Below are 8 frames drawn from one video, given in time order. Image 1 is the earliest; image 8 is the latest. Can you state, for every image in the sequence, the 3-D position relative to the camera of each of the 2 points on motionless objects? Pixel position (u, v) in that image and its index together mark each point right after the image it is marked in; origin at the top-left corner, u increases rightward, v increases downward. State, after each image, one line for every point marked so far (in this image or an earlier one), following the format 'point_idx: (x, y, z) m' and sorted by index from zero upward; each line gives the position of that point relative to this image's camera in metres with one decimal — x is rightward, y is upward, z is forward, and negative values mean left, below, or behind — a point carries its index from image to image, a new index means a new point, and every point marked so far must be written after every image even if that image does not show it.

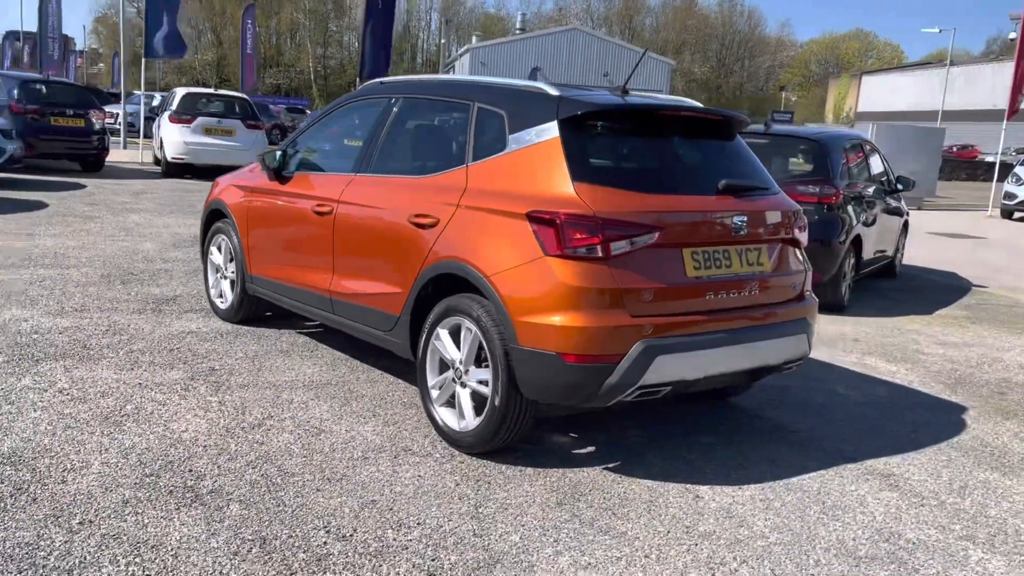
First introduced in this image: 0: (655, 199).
0: (+0.6, +0.4, +3.7) m
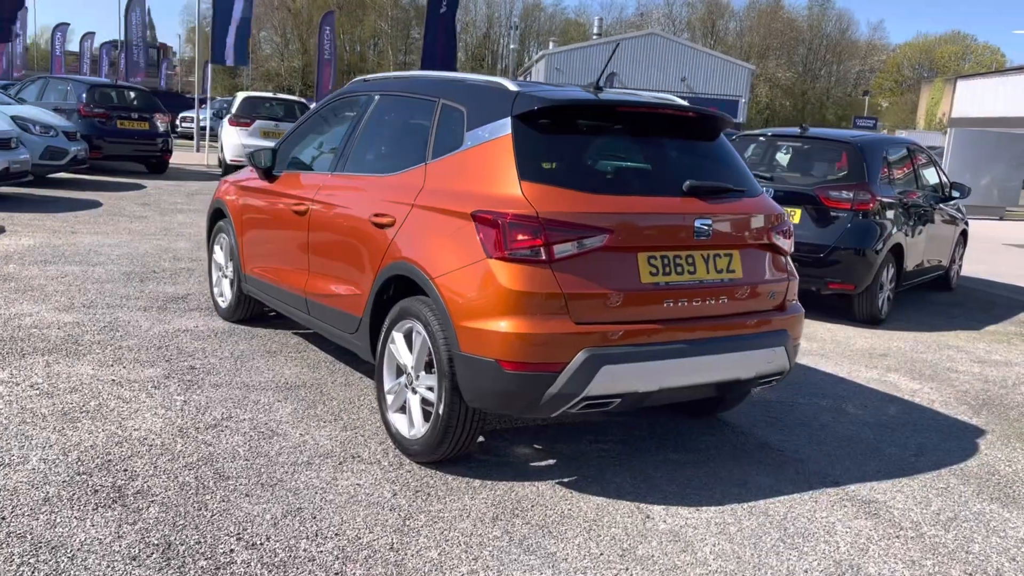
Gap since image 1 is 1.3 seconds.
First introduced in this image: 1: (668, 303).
0: (+0.4, +0.4, +3.5) m
1: (+0.6, -0.1, +3.6) m
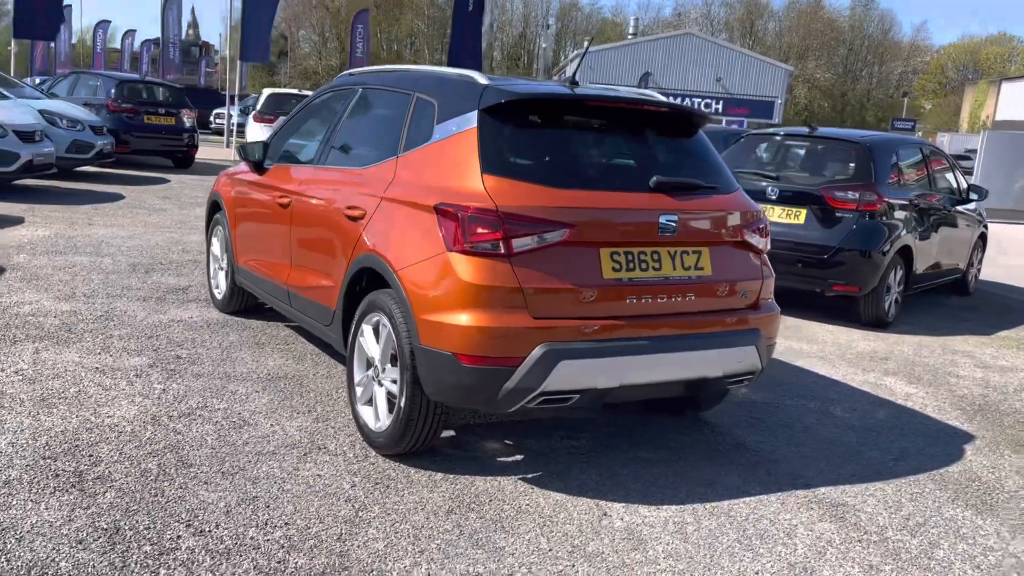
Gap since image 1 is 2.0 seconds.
0: (+0.2, +0.4, +3.5) m
1: (+0.5, 0.0, +3.5) m
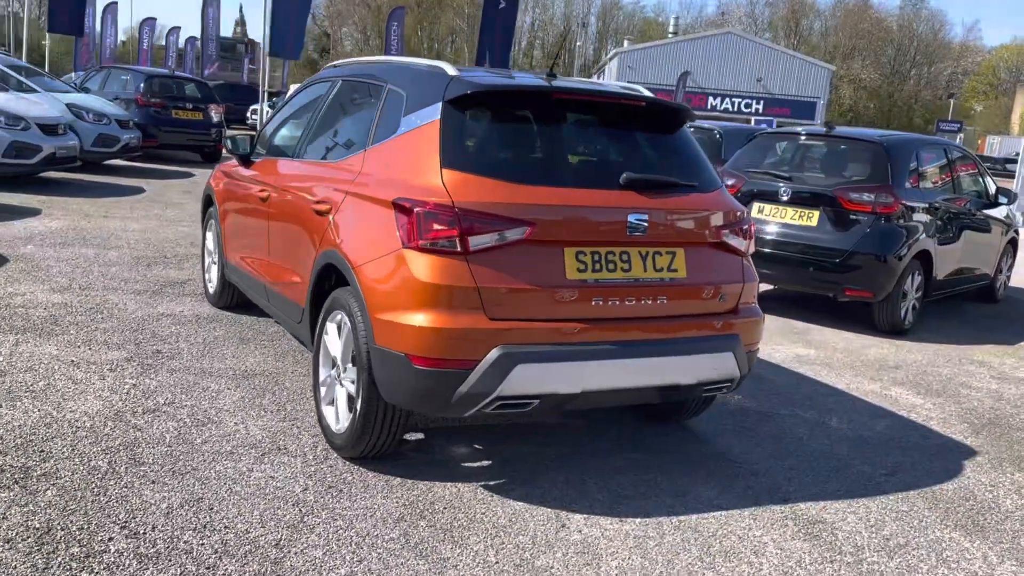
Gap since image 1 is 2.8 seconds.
0: (+0.1, +0.4, +3.3) m
1: (+0.3, -0.1, +3.4) m
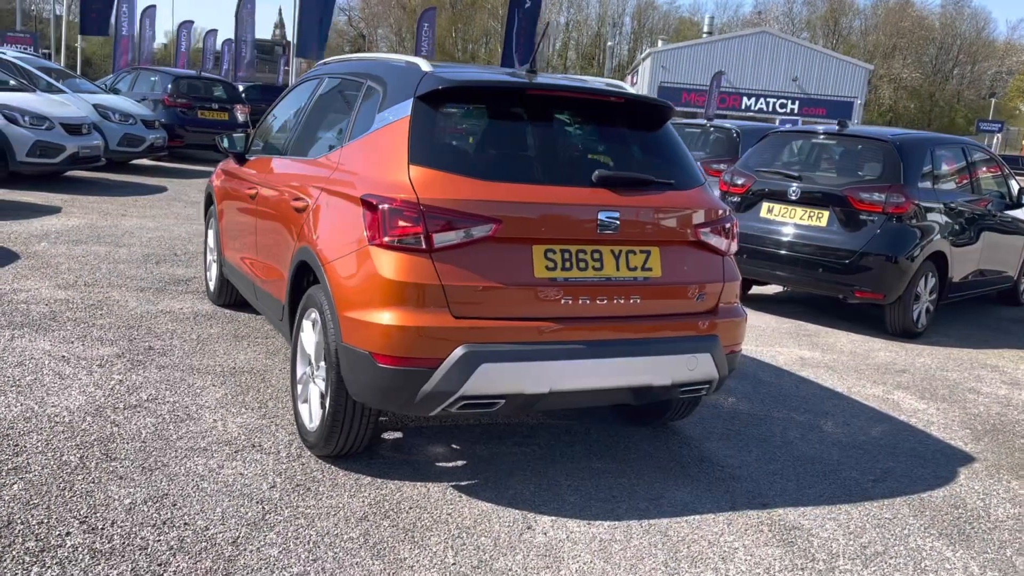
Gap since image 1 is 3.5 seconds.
0: (0.0, +0.4, +3.3) m
1: (+0.2, 0.0, +3.3) m
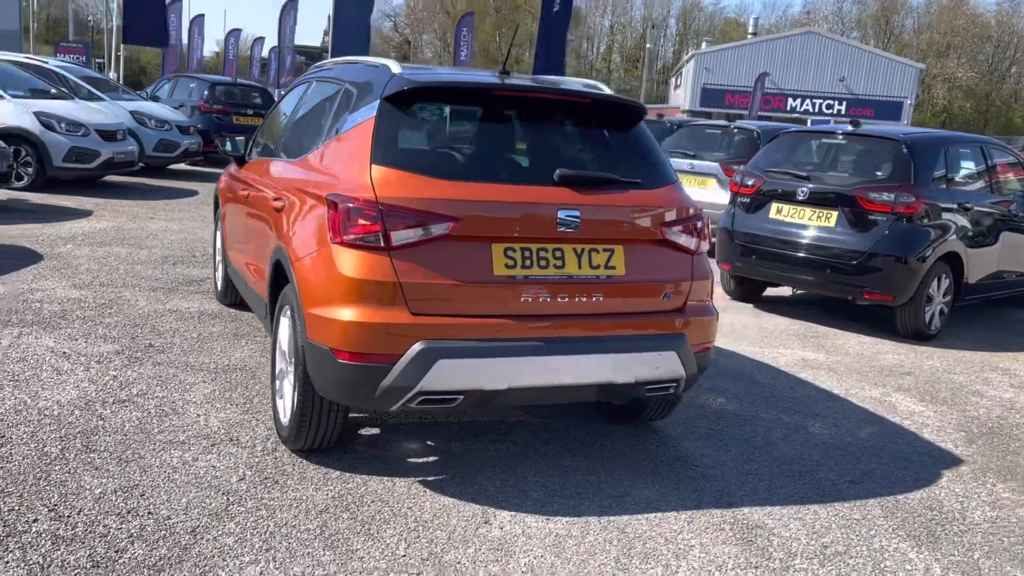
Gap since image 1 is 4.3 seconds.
0: (-0.2, +0.4, +3.3) m
1: (+0.1, 0.0, +3.4) m
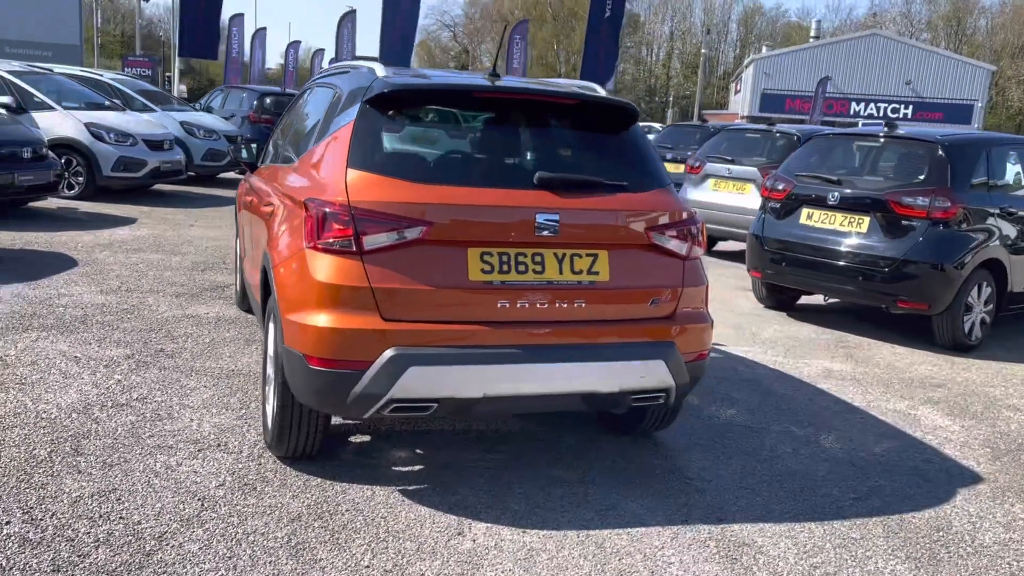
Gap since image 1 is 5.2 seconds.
0: (-0.3, +0.4, +3.3) m
1: (0.0, -0.1, +3.3) m
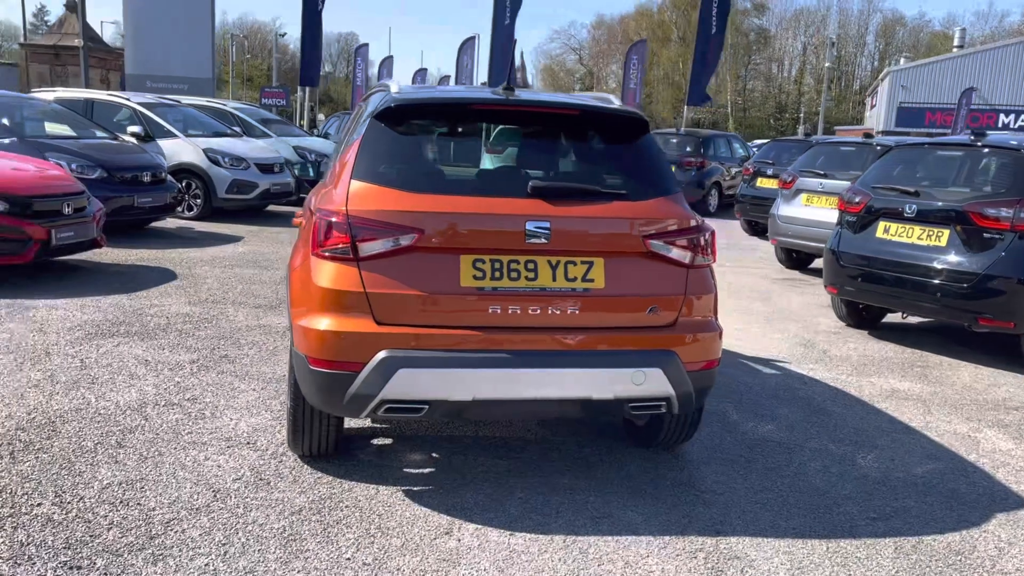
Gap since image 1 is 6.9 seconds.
0: (-0.3, +0.3, +3.4) m
1: (-0.1, -0.1, +3.3) m
